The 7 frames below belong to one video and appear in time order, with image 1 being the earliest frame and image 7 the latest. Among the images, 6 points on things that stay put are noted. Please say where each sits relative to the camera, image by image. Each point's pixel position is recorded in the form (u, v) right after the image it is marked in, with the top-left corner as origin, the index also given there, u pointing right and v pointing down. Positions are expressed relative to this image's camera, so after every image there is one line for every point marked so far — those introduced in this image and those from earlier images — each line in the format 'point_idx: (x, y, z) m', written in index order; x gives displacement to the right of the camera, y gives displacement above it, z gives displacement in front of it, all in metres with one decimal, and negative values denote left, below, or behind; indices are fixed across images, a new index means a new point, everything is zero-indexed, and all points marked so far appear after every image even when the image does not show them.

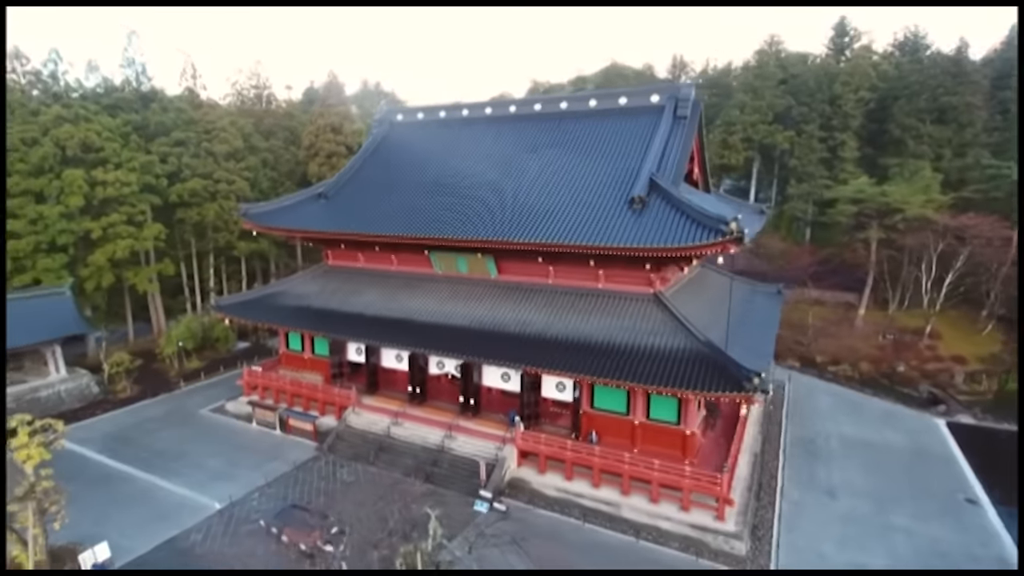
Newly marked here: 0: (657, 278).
0: (+3.5, +0.2, +12.7) m
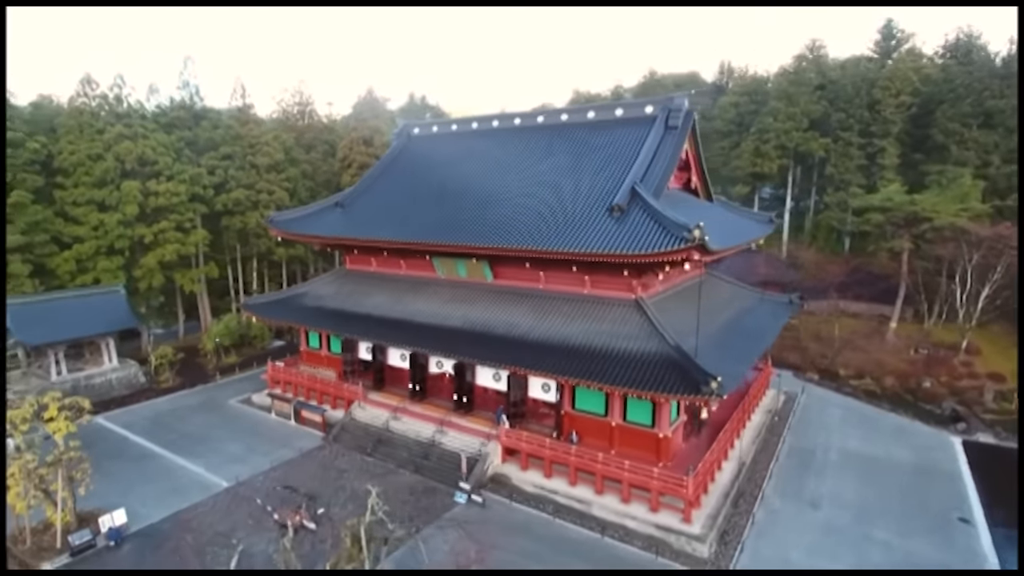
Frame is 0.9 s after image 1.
0: (+3.1, +0.1, +13.1) m
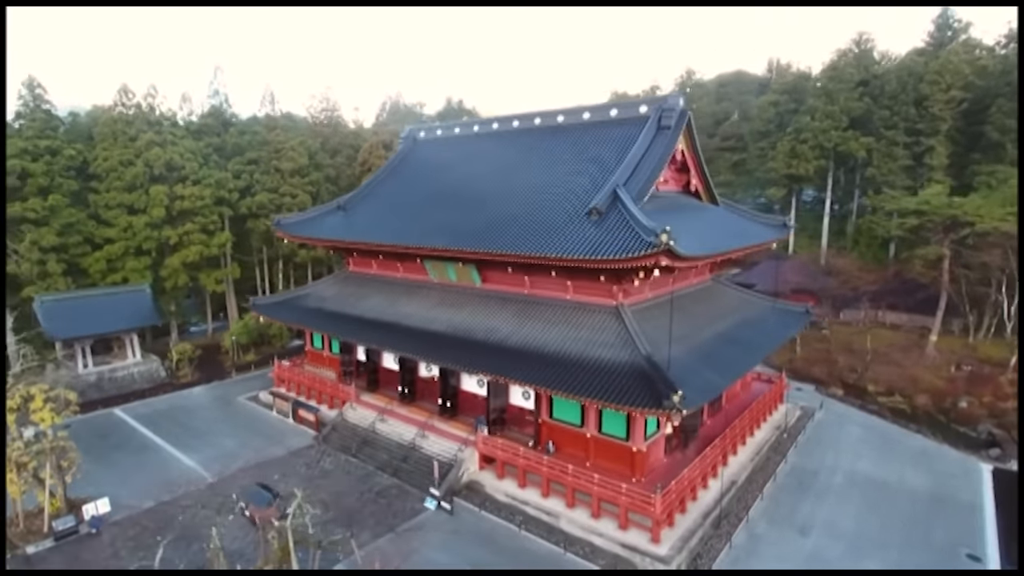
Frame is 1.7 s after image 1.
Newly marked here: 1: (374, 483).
0: (+2.5, -0.1, +12.6) m
1: (-3.4, -4.8, +13.5) m
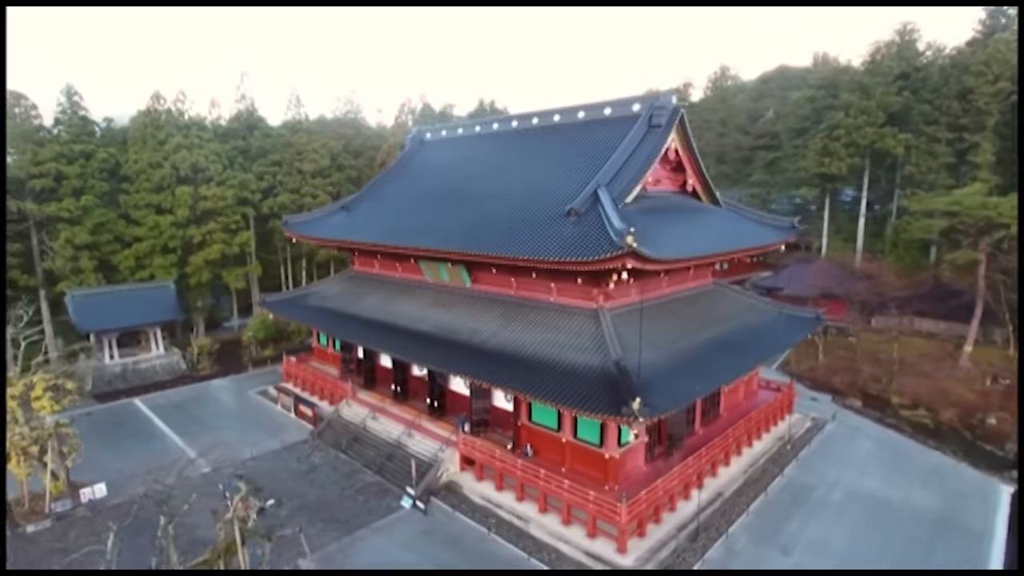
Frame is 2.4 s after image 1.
0: (+2.0, -0.1, +12.3) m
1: (-3.9, -4.8, +13.7) m
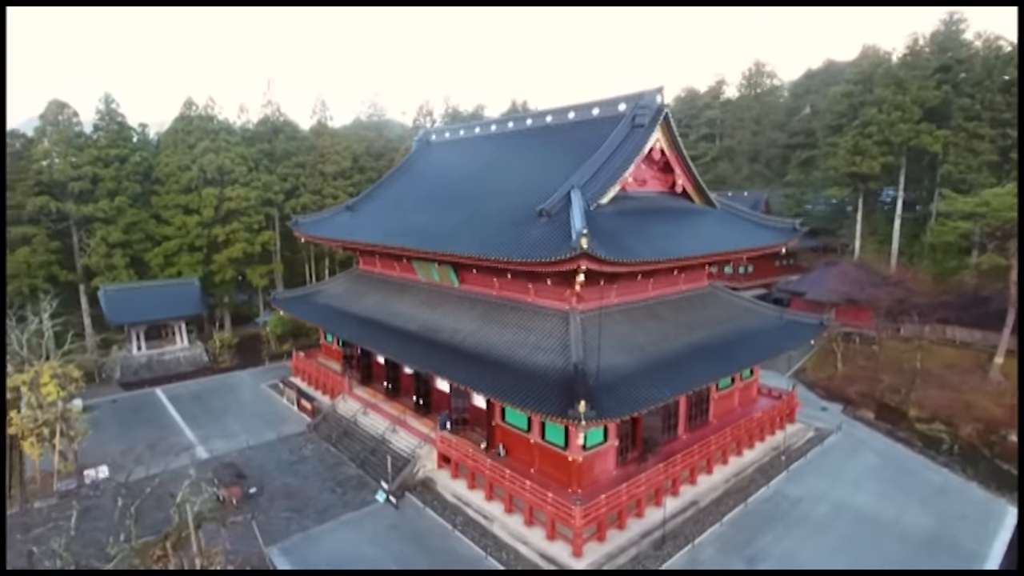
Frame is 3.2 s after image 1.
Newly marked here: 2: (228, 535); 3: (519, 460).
0: (+1.4, -0.2, +12.2) m
1: (-4.4, -4.7, +14.1) m
2: (-5.8, -5.1, +11.3) m
3: (+0.2, -3.9, +12.5) m
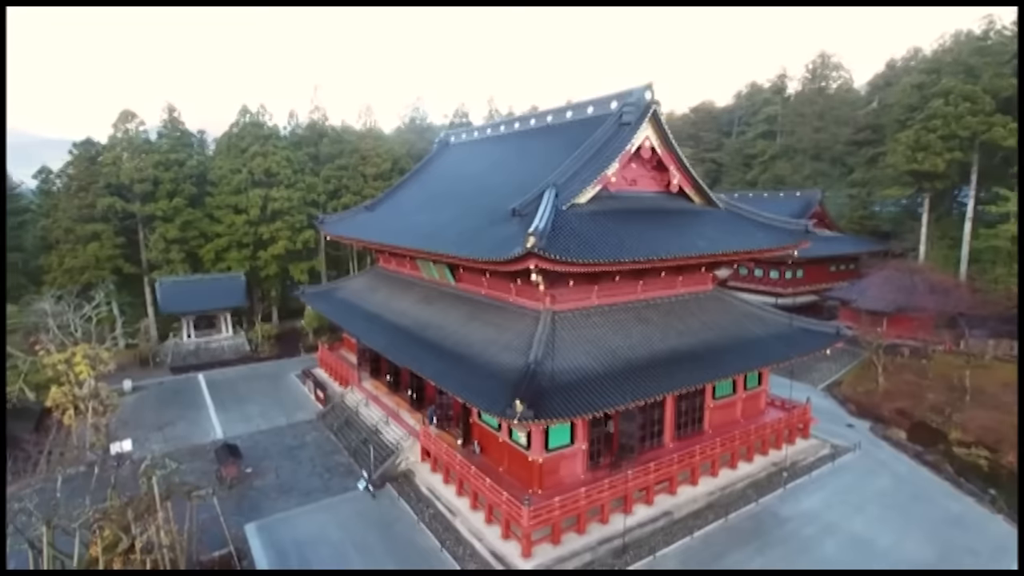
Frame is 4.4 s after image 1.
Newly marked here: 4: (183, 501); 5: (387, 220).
0: (+0.7, -0.2, +12.1) m
1: (-4.8, -4.6, +14.8) m
2: (-6.6, -4.9, +12.2) m
3: (-0.5, -3.9, +12.6) m
4: (-7.4, -4.7, +12.1) m
5: (-4.1, +2.3, +18.5) m
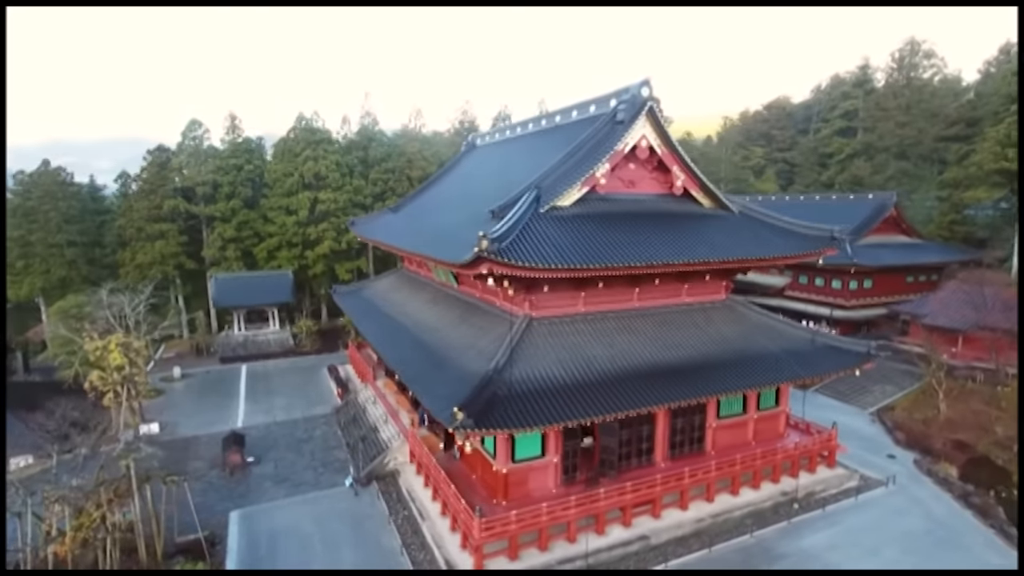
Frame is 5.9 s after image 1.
0: (+0.2, -0.3, +11.7) m
1: (-5.0, -4.6, +15.2) m
2: (-7.1, -4.8, +12.9) m
3: (-1.0, -4.0, +12.4) m
4: (-7.9, -4.6, +12.9) m
5: (-3.6, +2.2, +18.8) m
